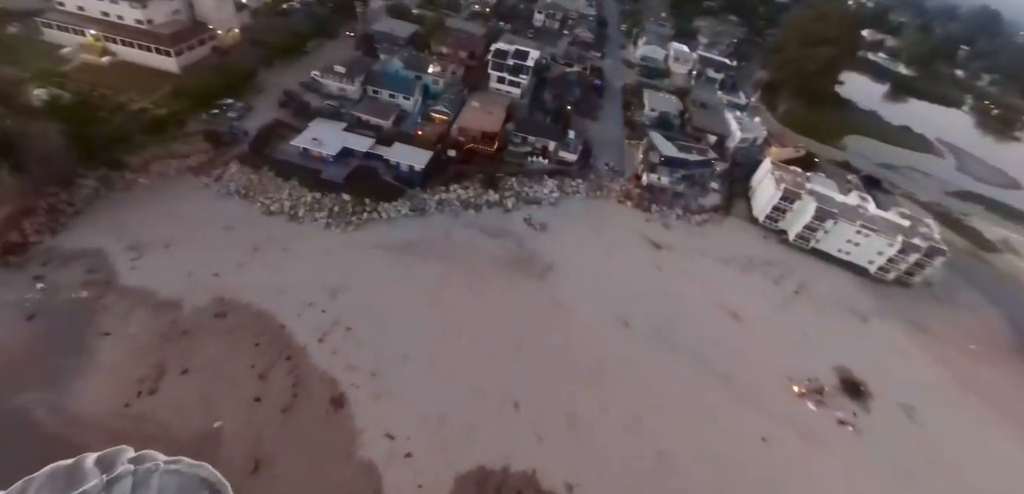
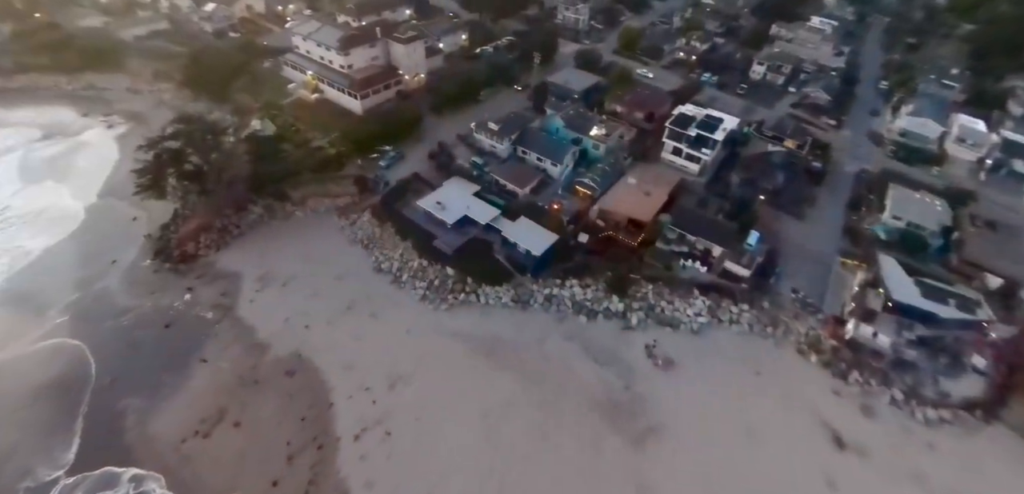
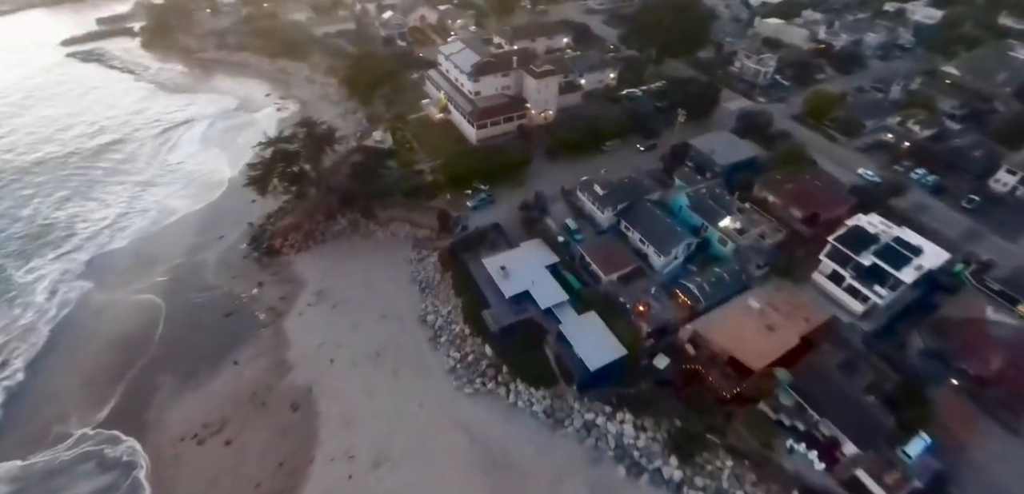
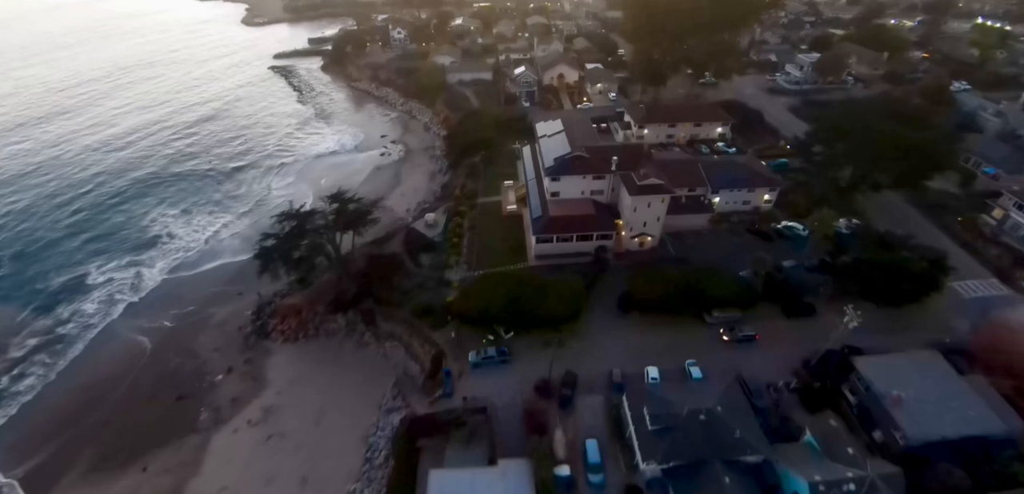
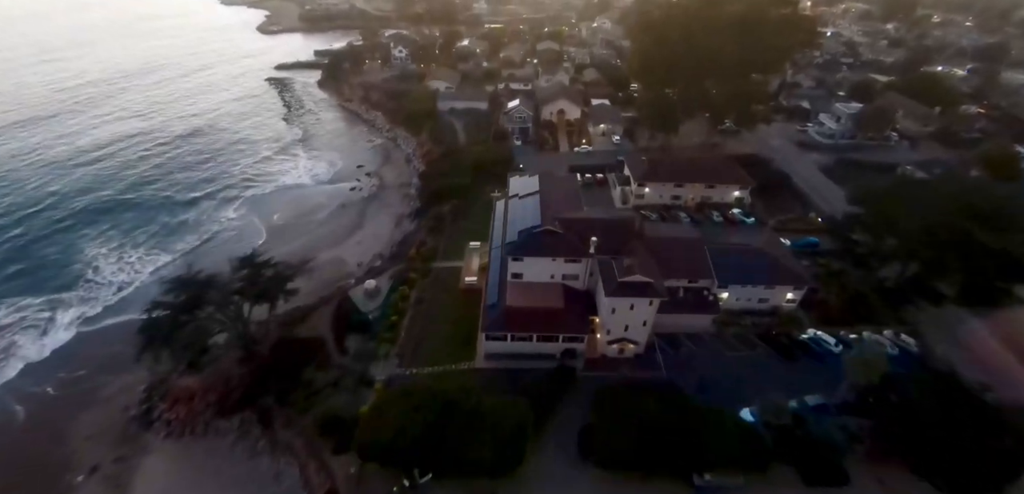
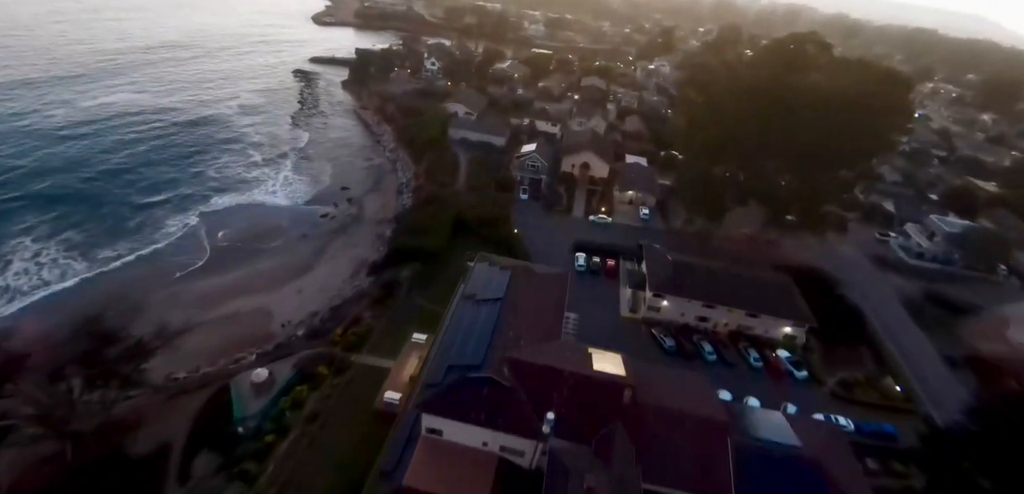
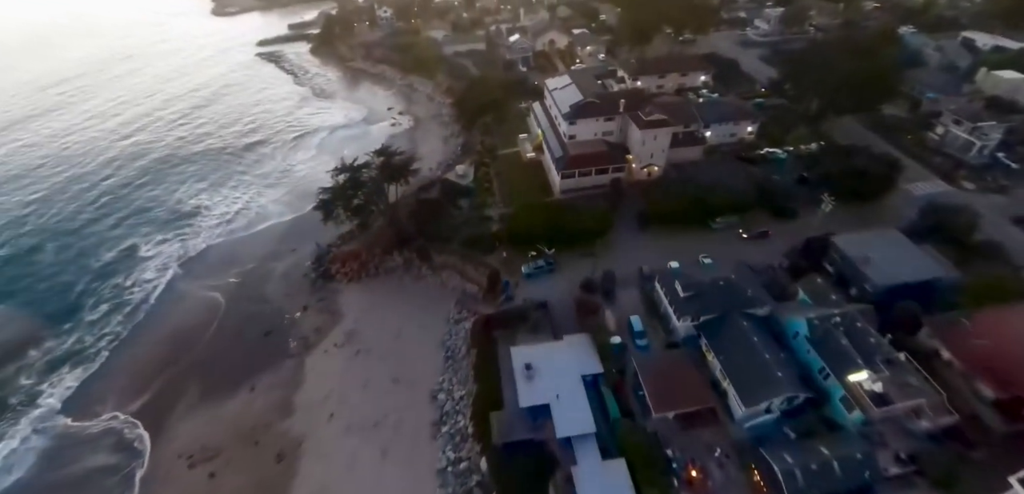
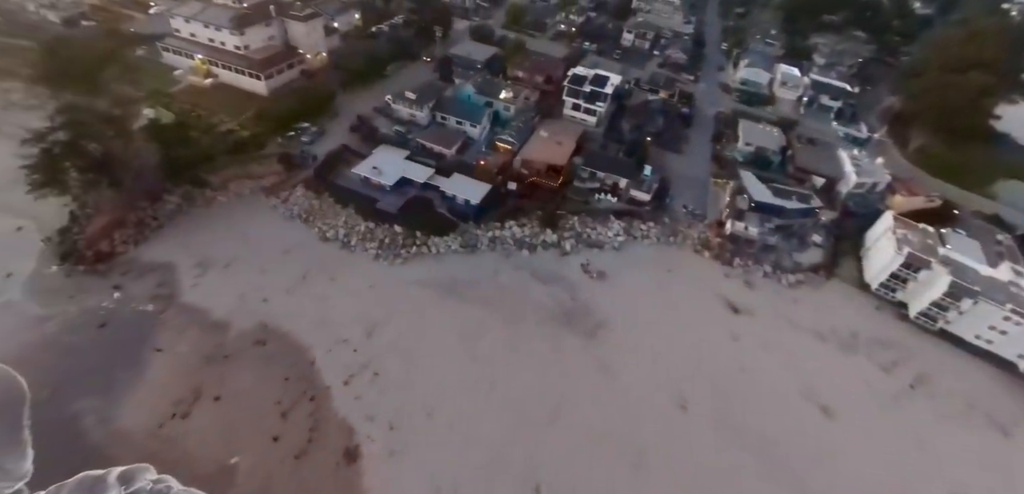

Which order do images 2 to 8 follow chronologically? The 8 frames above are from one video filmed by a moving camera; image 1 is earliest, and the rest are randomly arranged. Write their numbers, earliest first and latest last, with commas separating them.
8, 2, 3, 7, 4, 5, 6
